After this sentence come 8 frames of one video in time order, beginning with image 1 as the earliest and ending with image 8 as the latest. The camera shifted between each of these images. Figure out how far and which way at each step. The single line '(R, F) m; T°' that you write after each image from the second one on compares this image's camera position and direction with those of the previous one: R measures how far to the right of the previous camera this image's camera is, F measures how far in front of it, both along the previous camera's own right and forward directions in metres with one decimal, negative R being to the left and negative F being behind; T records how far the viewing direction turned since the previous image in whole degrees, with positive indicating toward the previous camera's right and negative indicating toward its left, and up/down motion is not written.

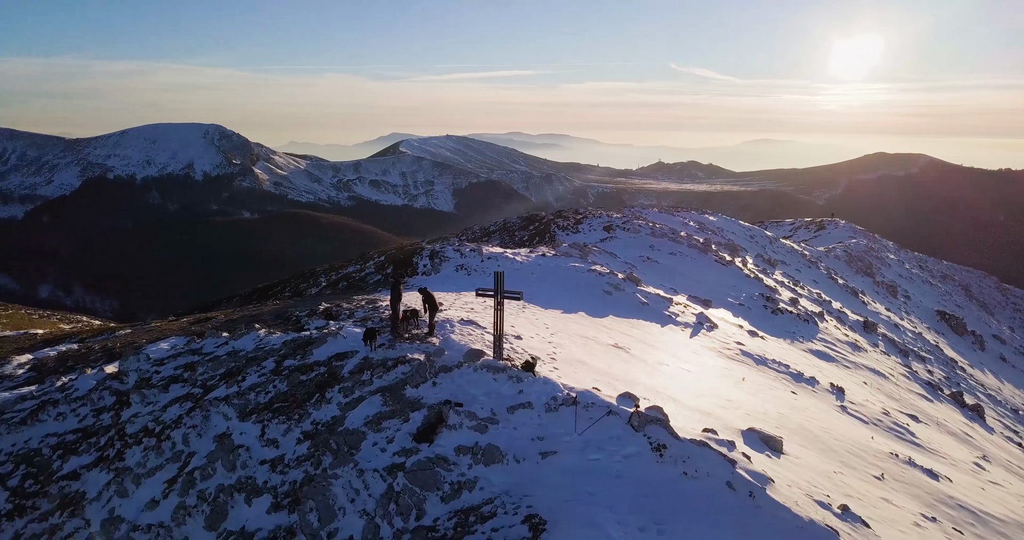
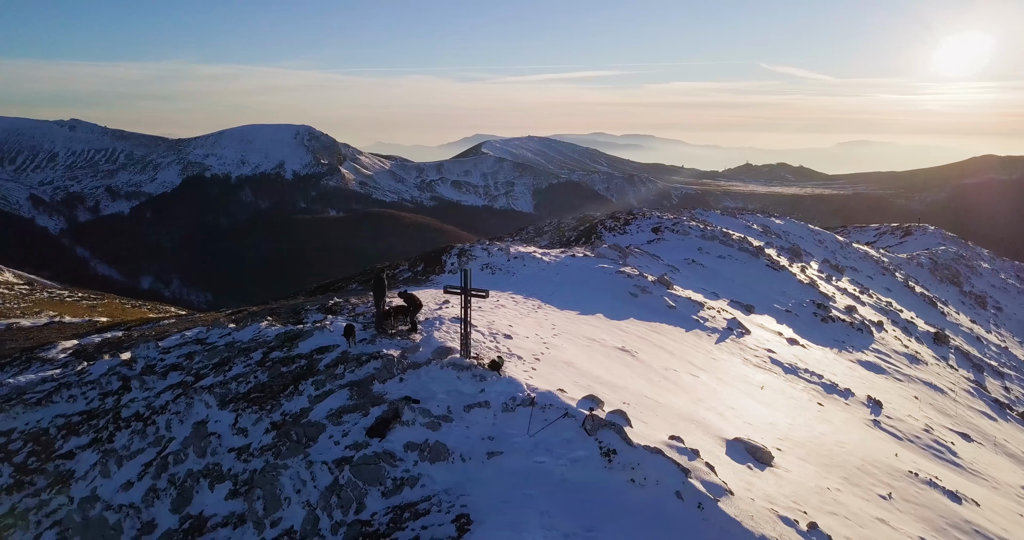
(+1.6, +0.2) m; -6°
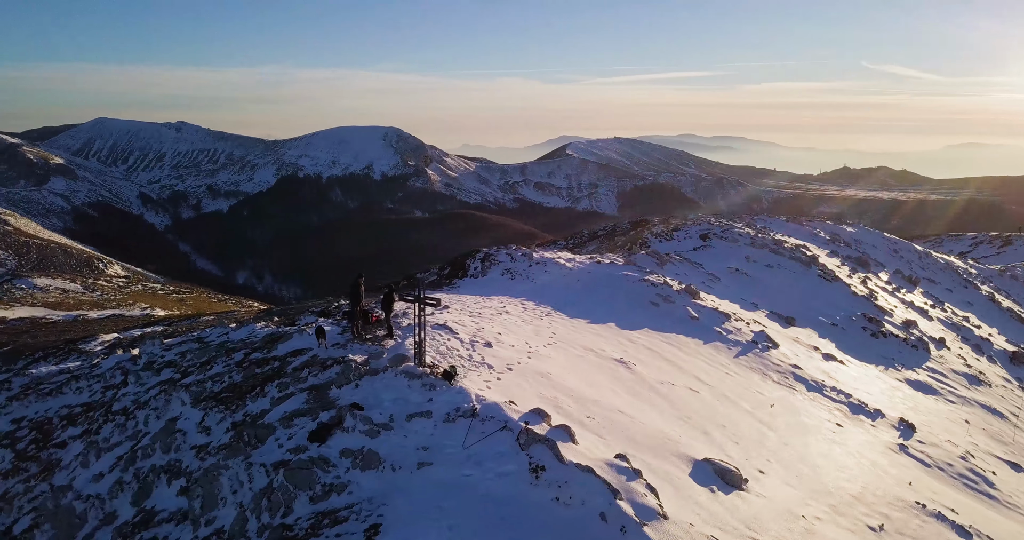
(+1.8, +0.2) m; -6°
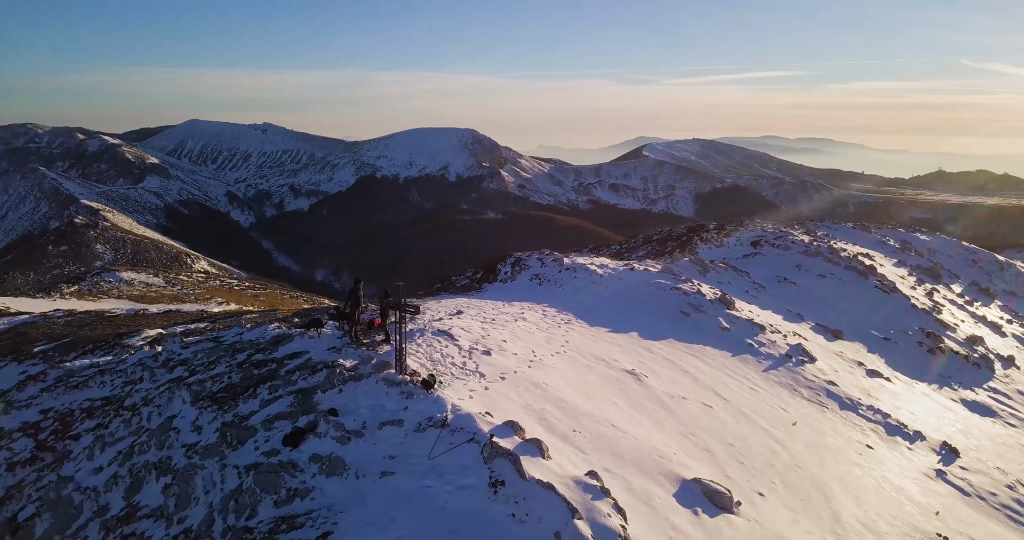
(+1.3, +0.2) m; -6°
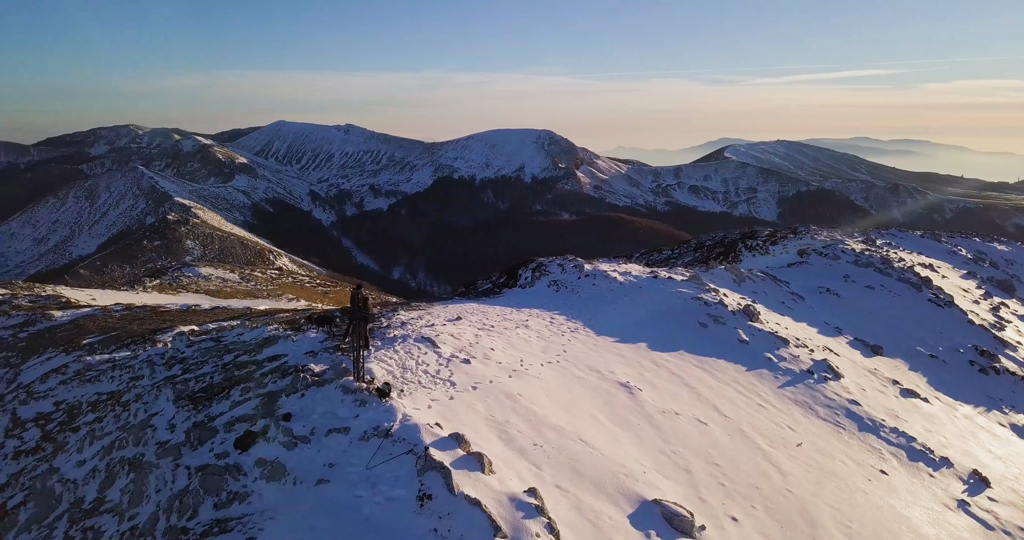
(+1.7, +0.2) m; -6°
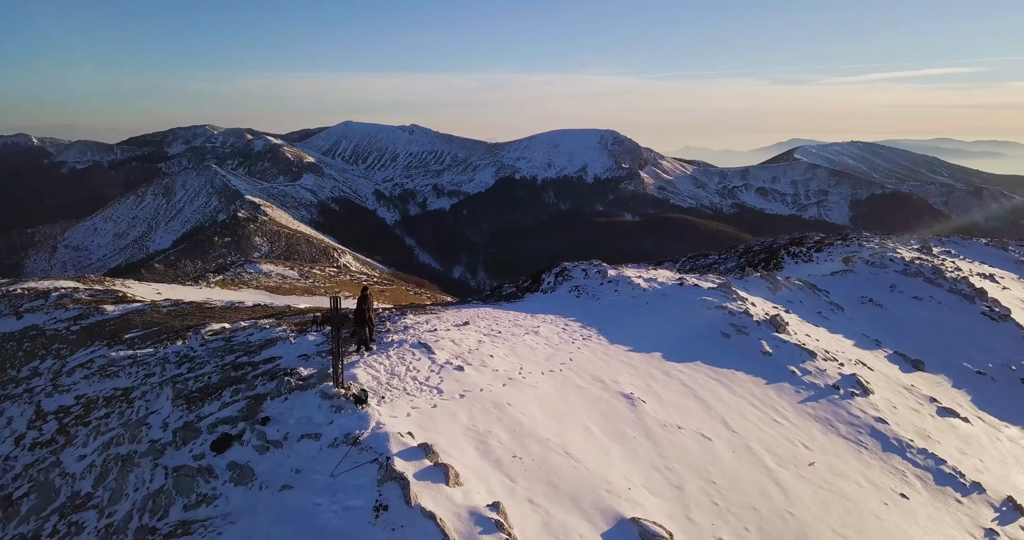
(+1.2, +0.2) m; -5°
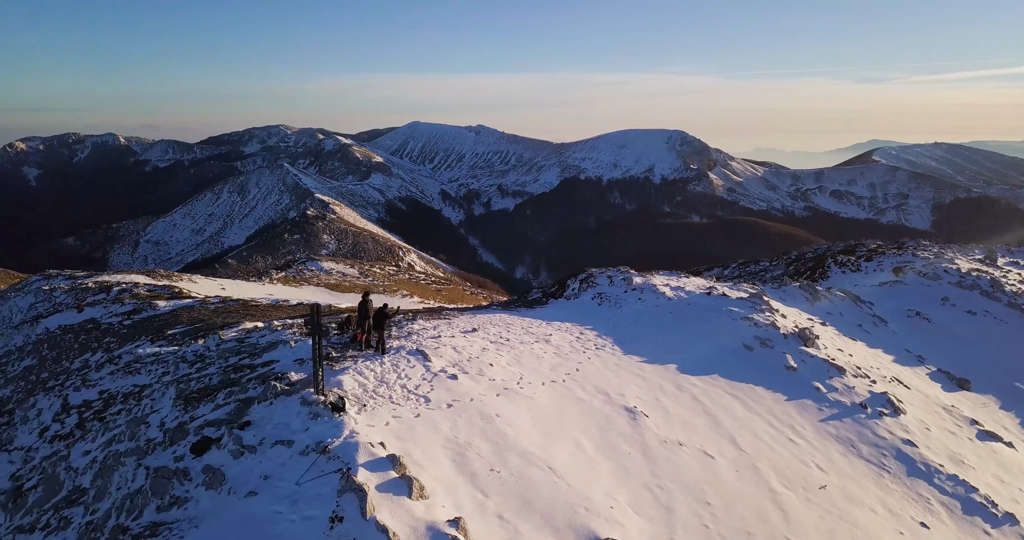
(+1.2, +0.2) m; -5°
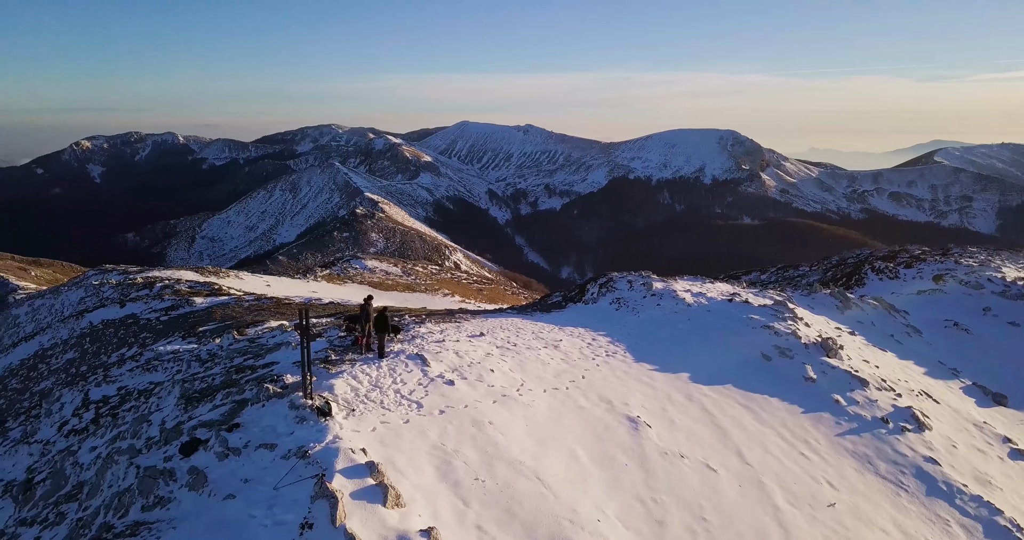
(+0.8, +0.2) m; -4°
